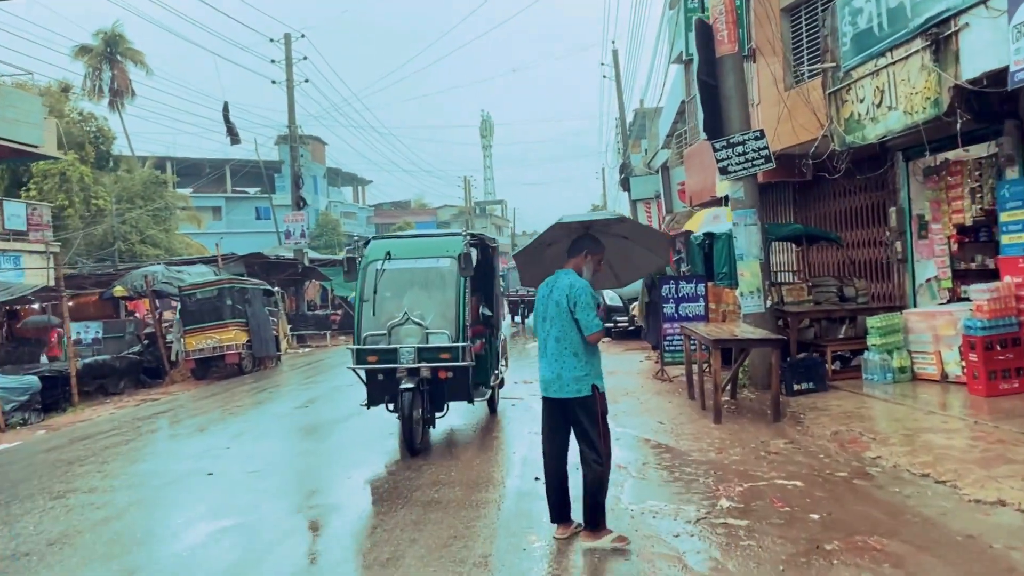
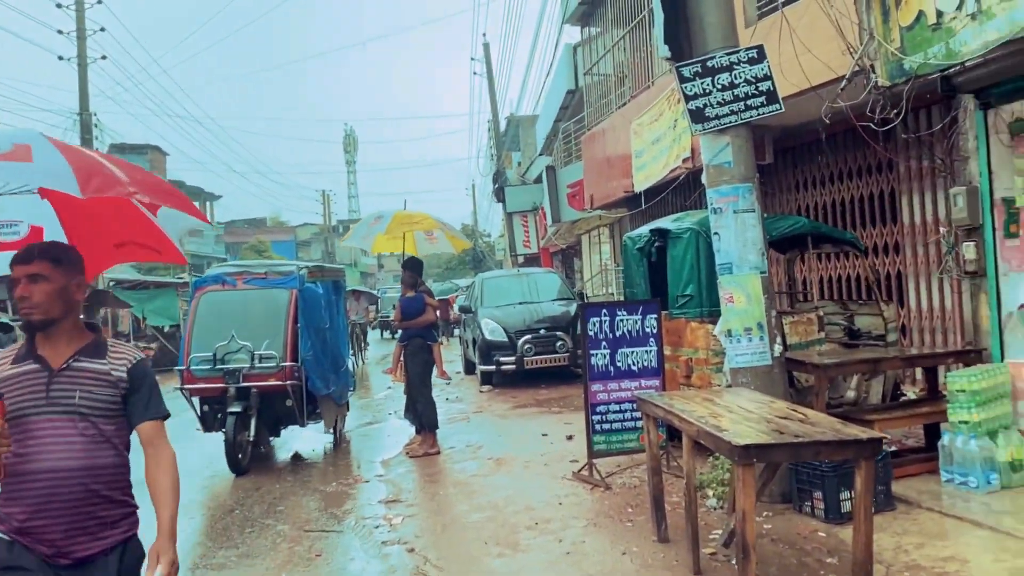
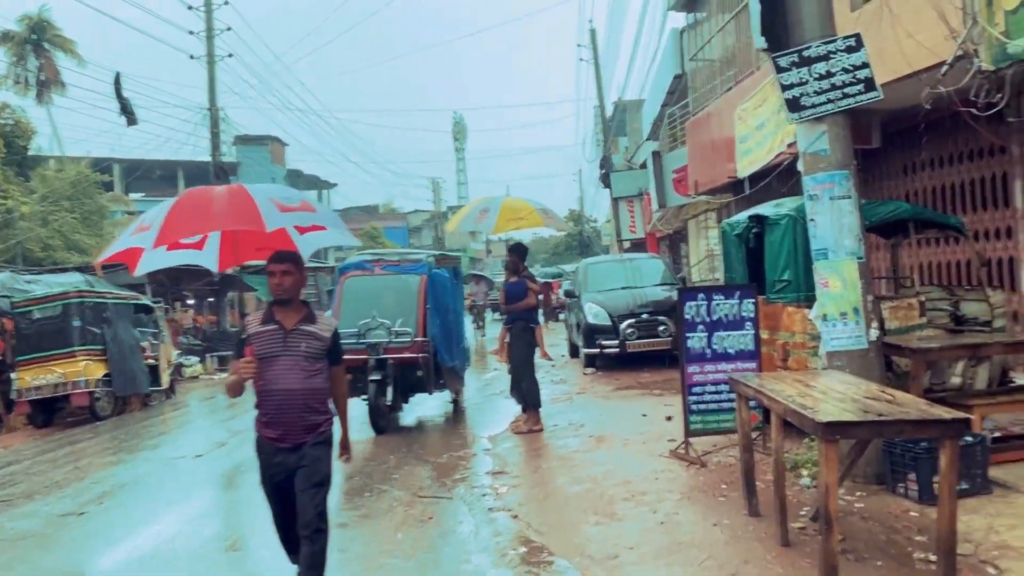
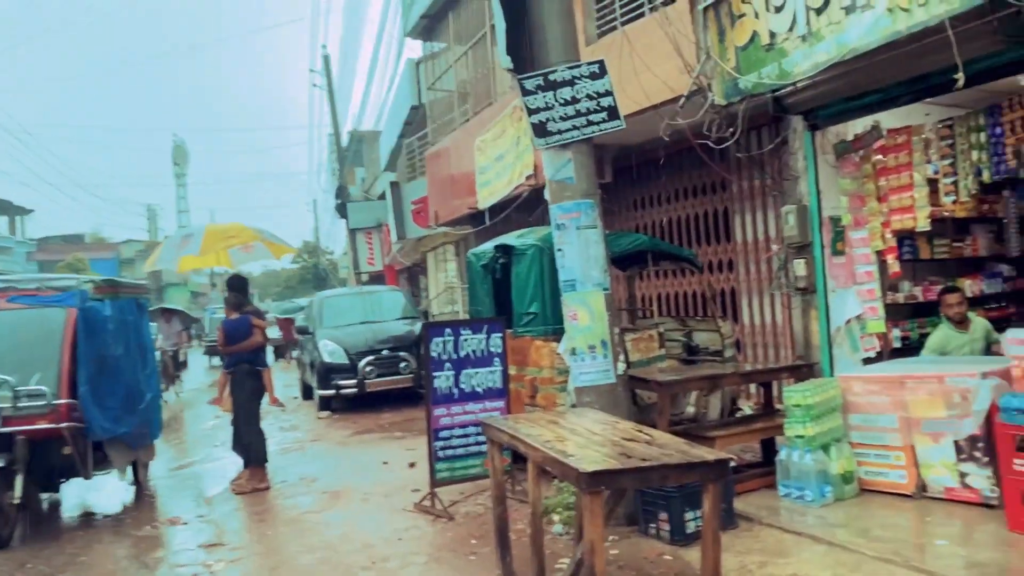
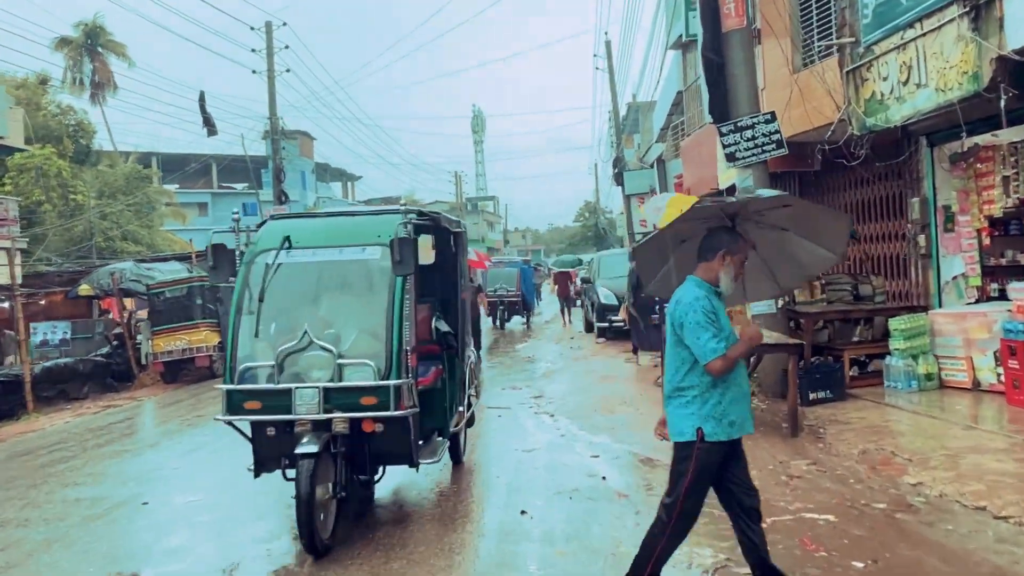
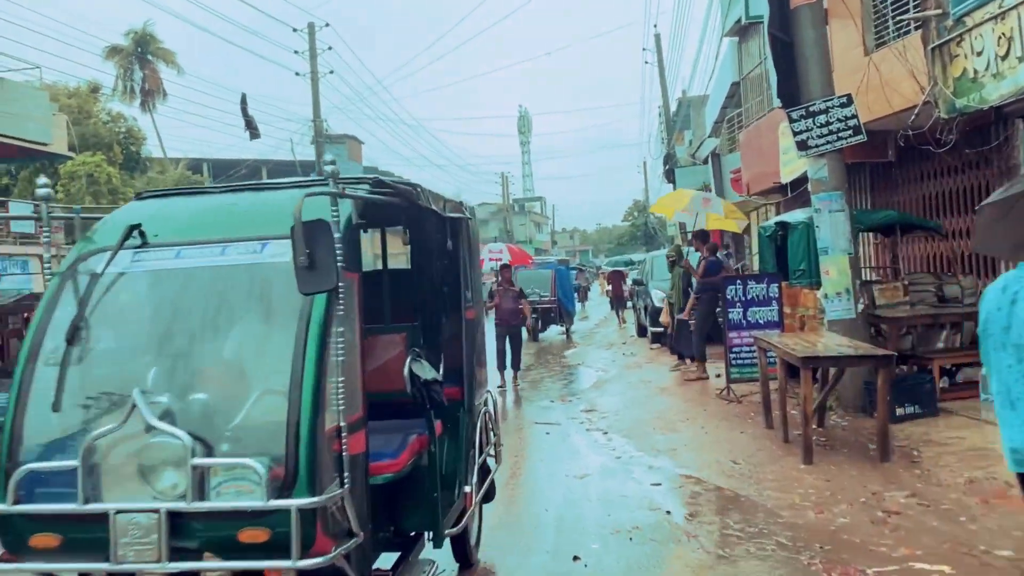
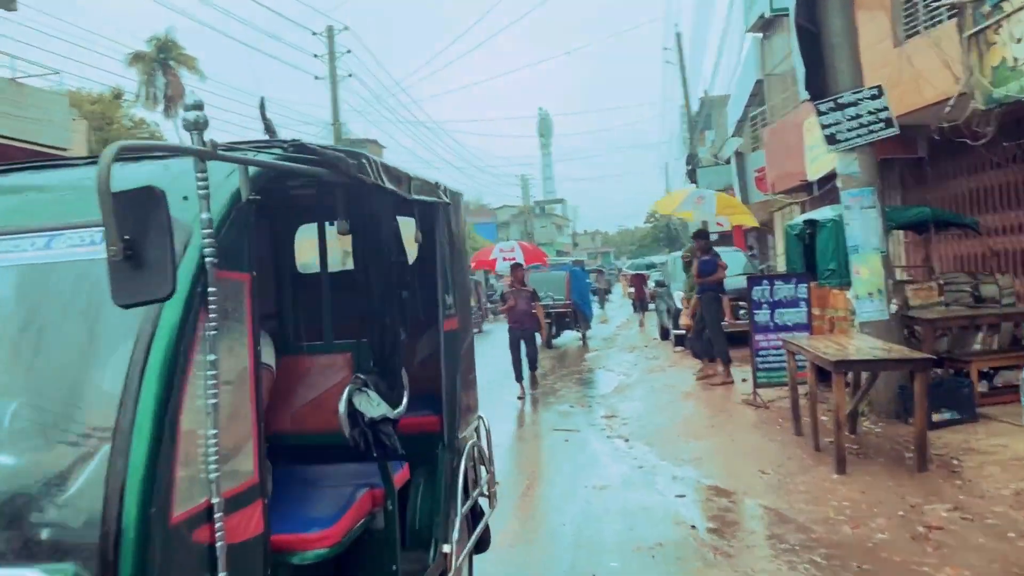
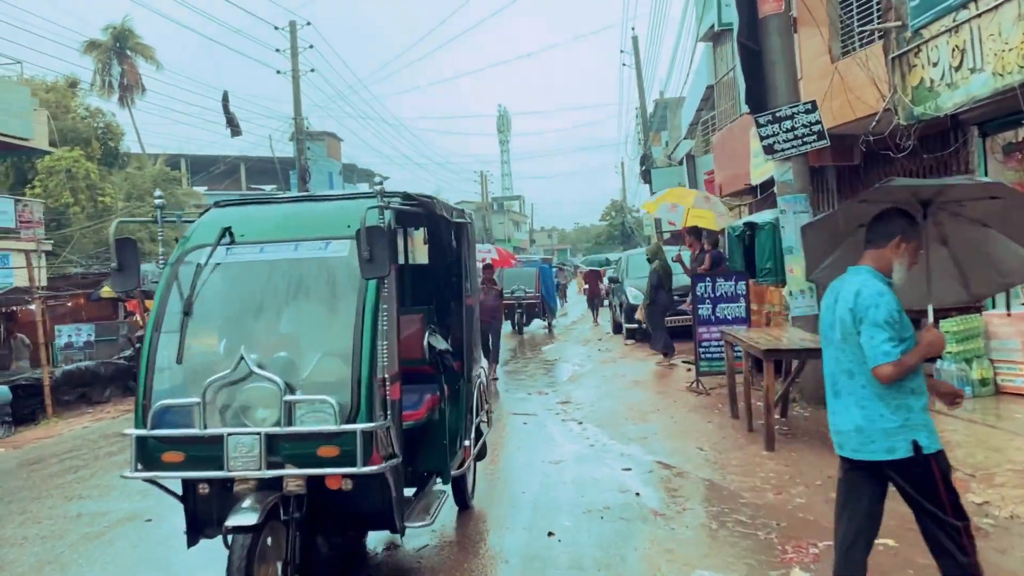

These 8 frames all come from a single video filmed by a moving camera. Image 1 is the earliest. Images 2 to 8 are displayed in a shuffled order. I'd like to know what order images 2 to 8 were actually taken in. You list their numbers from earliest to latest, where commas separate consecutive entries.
5, 8, 6, 7, 3, 2, 4
